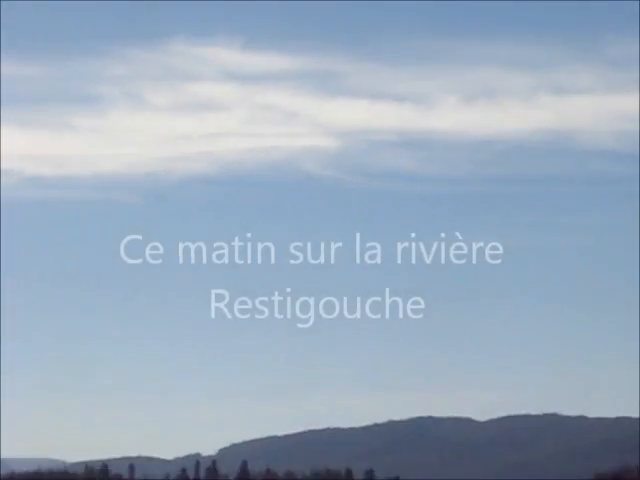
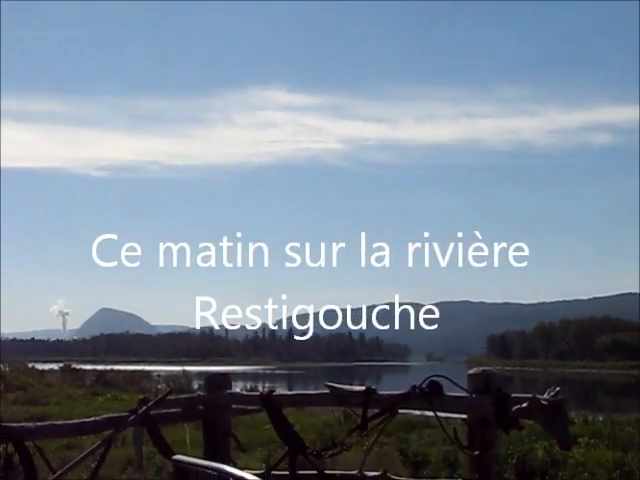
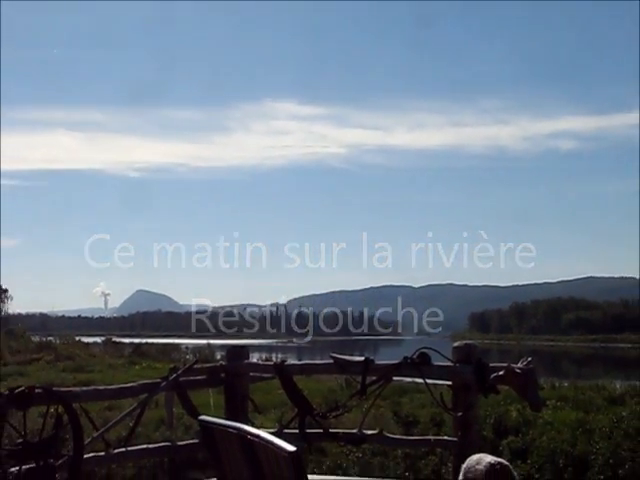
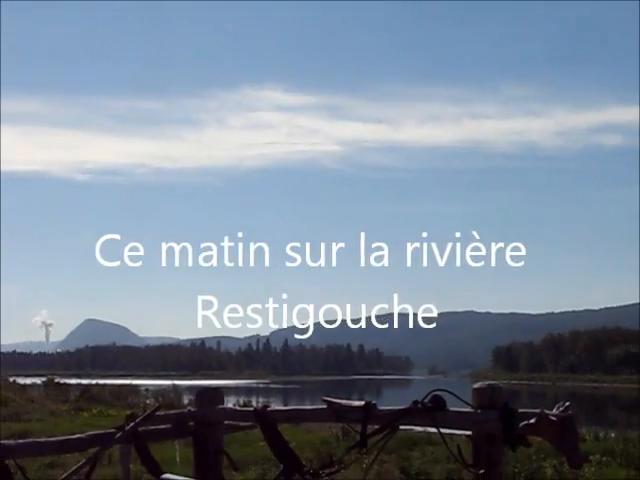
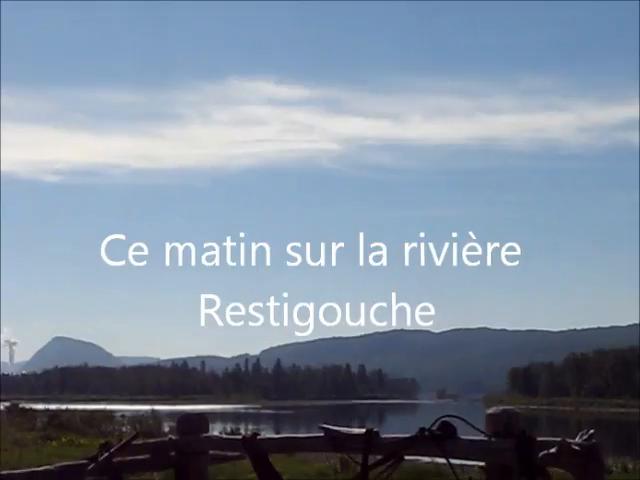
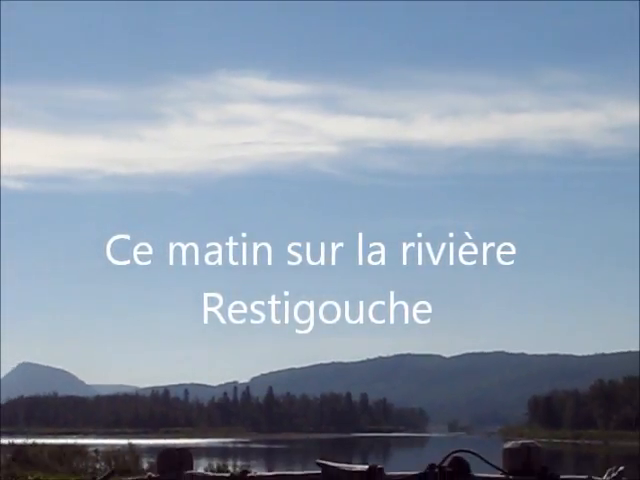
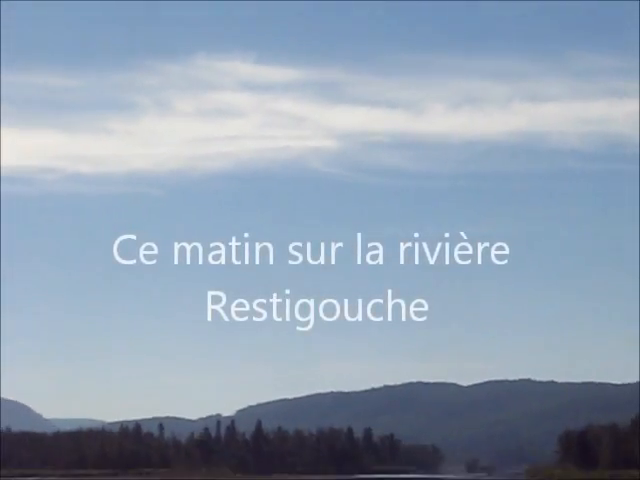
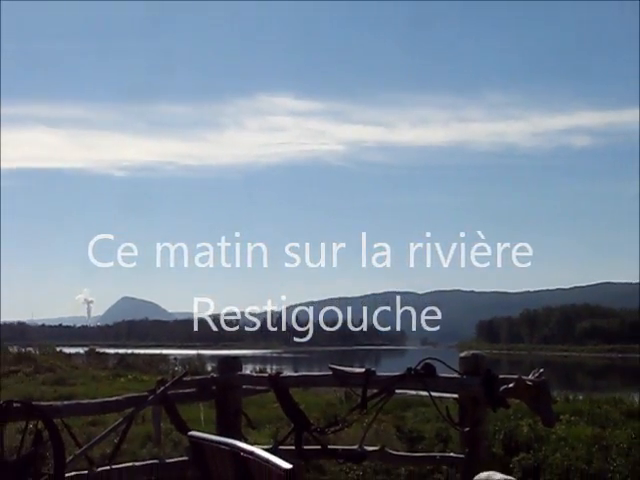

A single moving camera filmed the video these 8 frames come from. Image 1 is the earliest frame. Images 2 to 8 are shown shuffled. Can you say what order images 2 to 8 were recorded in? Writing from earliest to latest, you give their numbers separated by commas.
7, 6, 5, 4, 2, 8, 3
